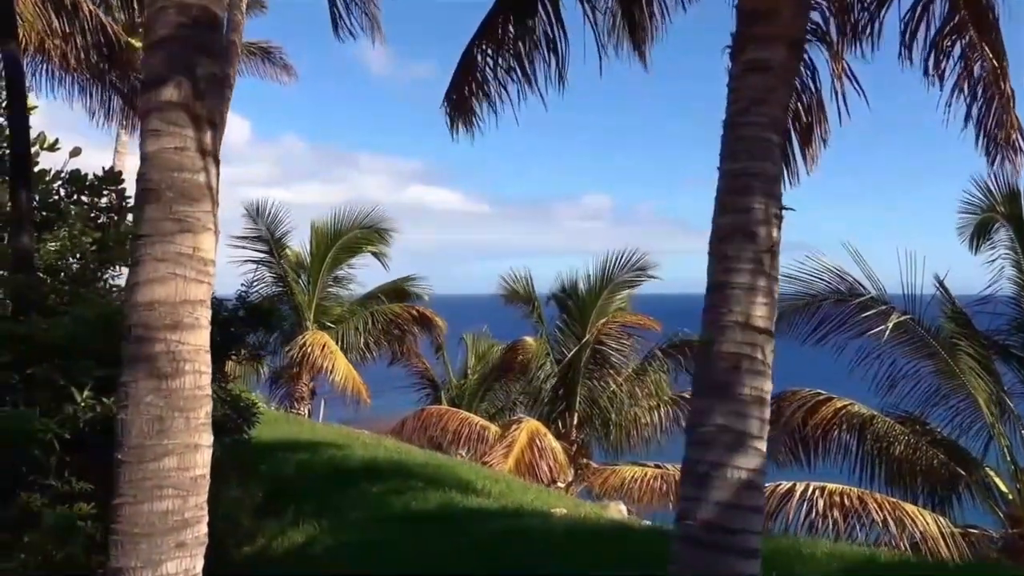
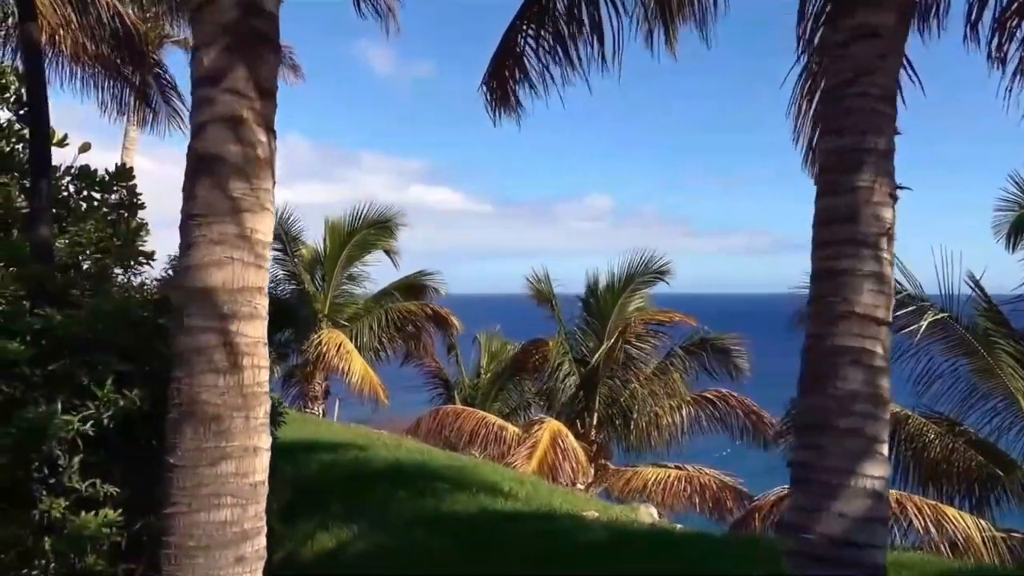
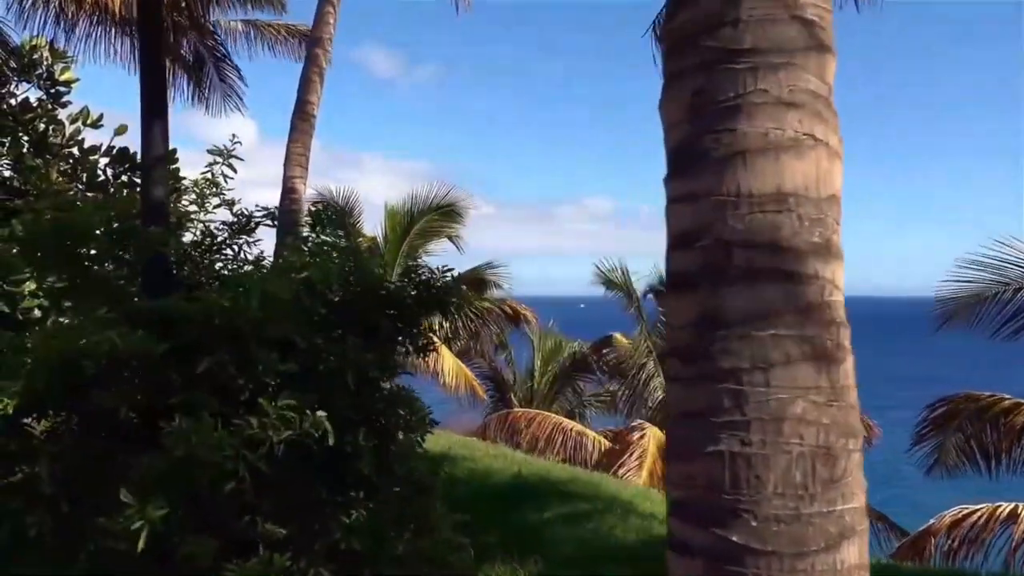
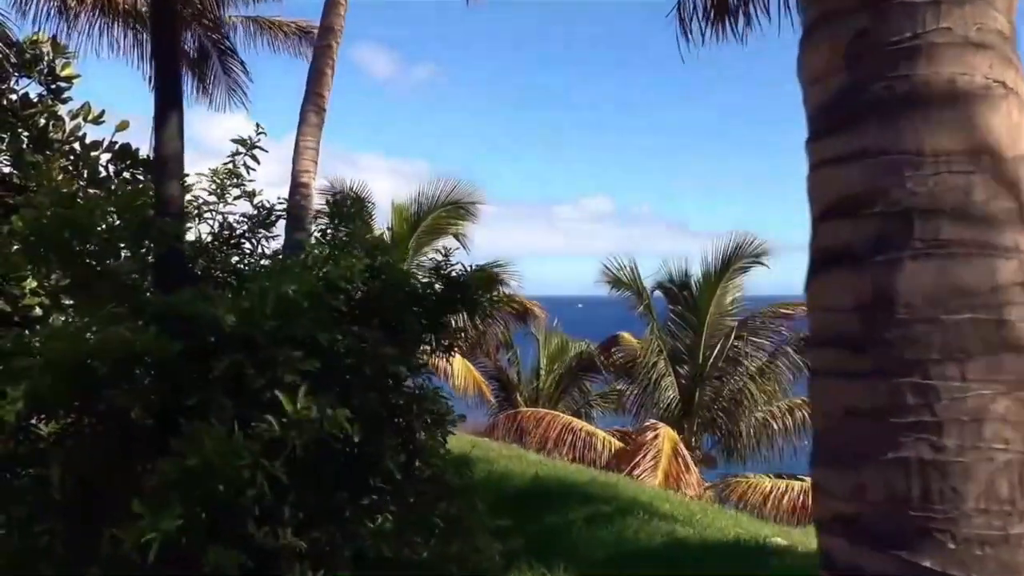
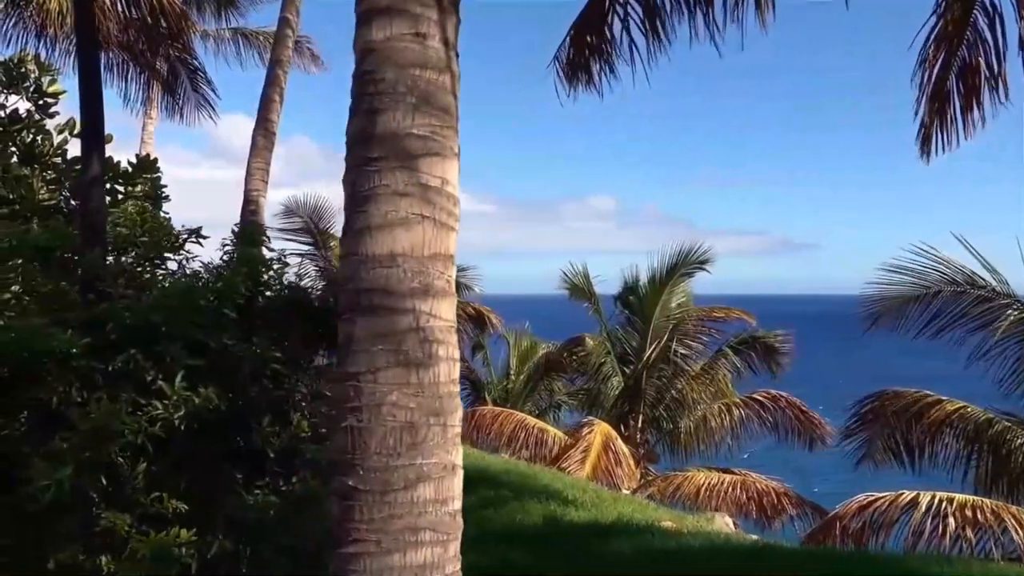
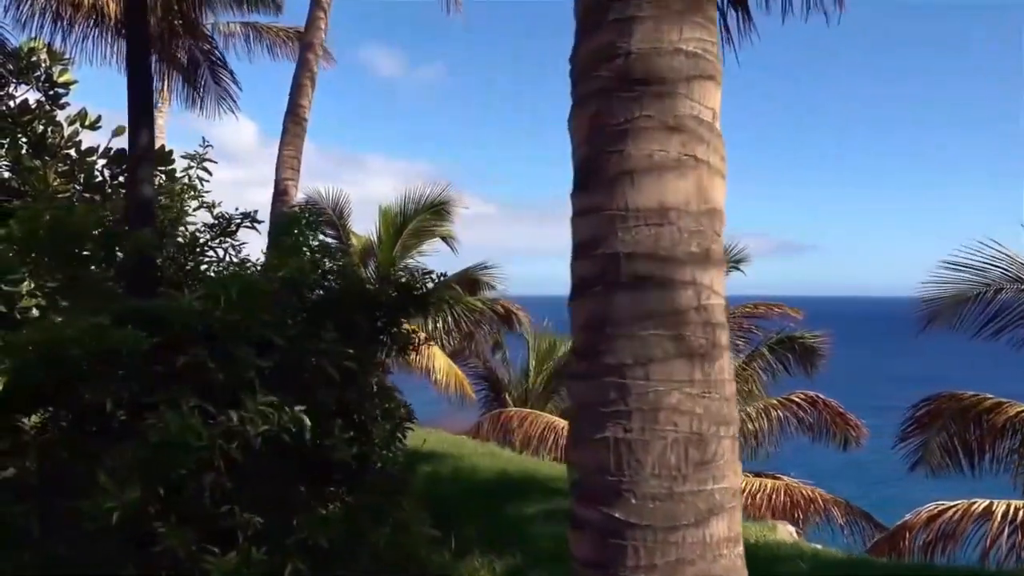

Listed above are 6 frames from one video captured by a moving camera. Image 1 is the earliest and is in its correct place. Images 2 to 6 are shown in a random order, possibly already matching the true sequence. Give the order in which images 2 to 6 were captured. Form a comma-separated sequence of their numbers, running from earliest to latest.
2, 5, 6, 3, 4
